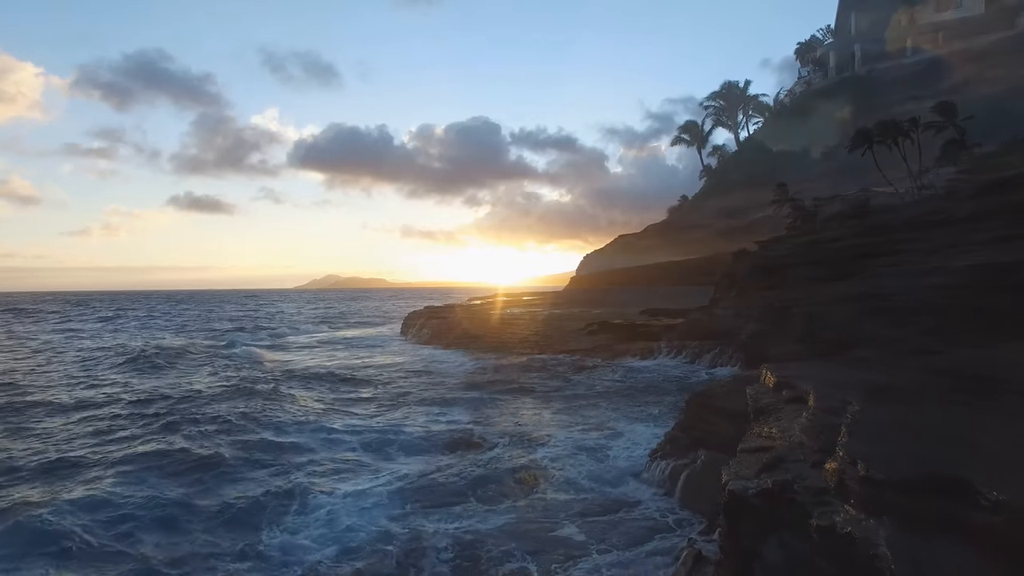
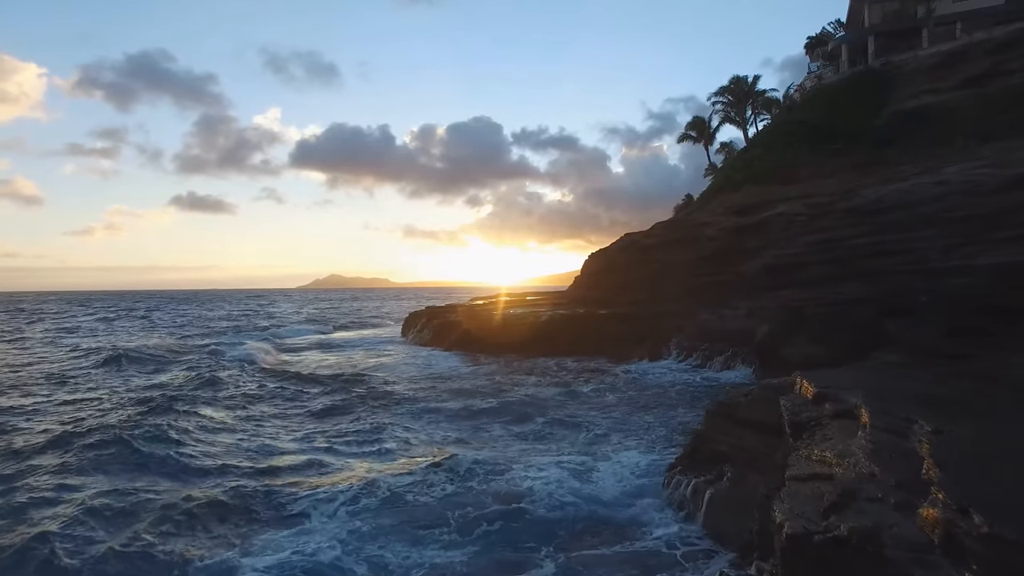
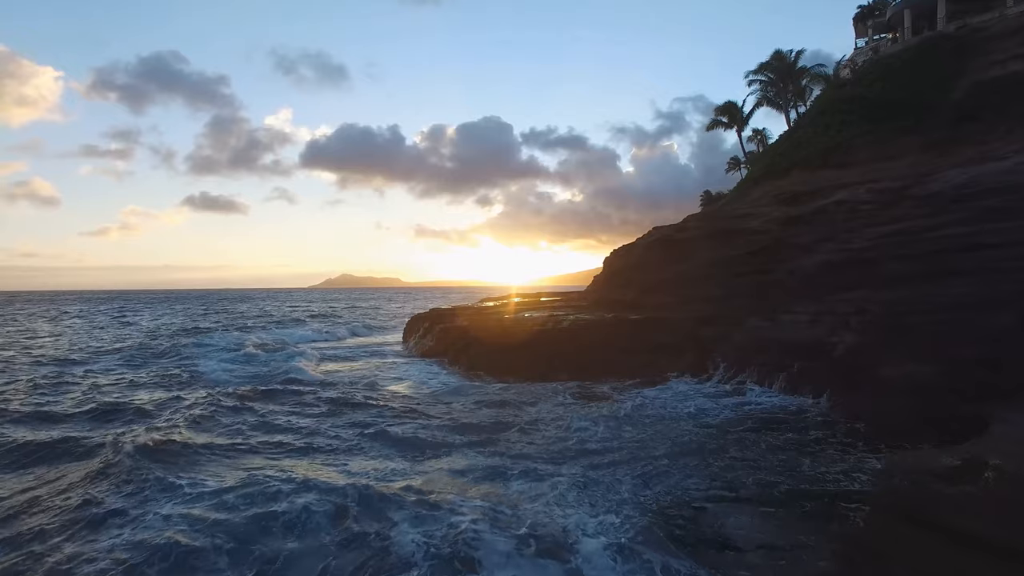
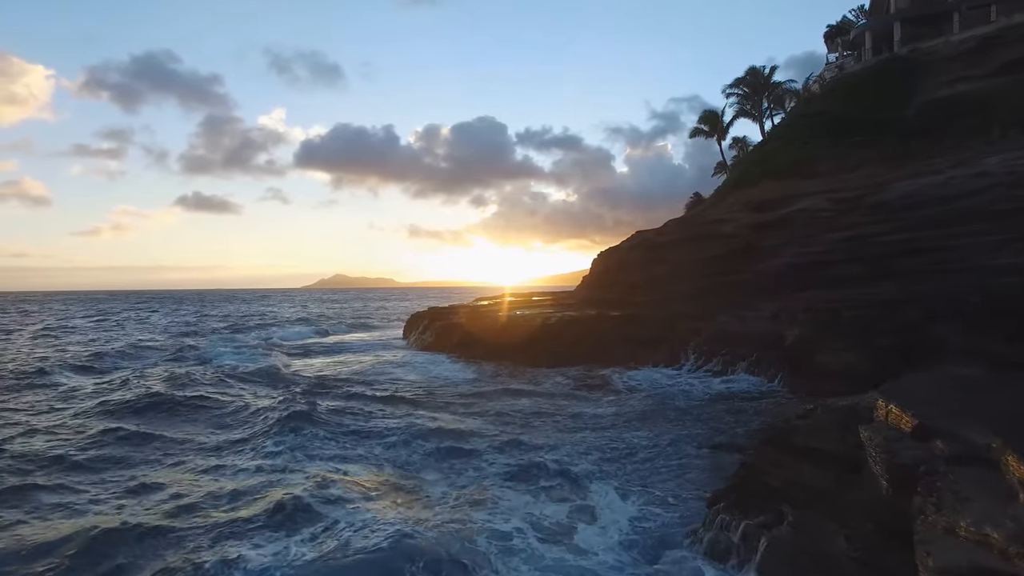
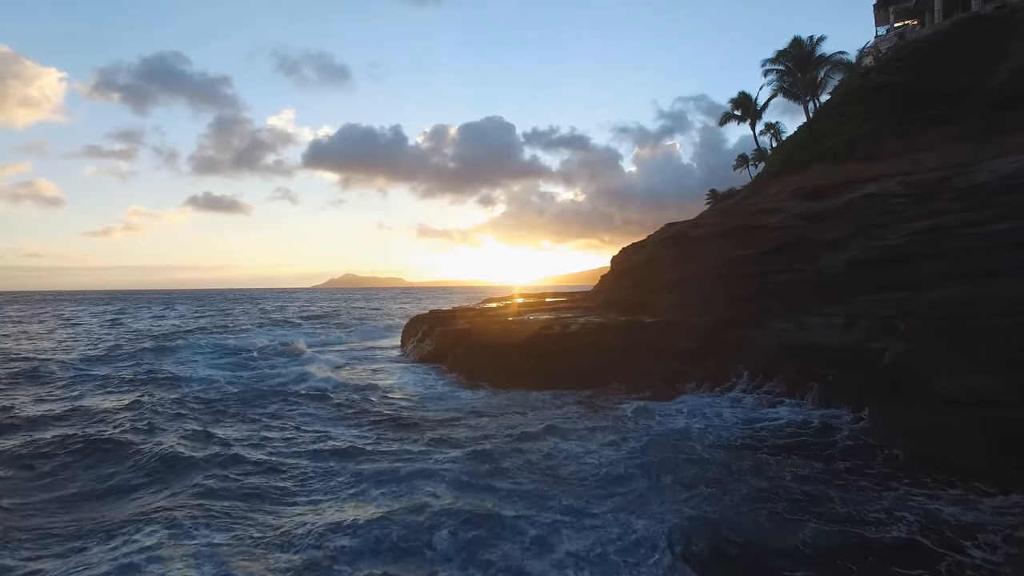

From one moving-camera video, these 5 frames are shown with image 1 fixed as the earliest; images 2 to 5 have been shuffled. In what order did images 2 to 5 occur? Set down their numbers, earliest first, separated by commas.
2, 4, 3, 5
